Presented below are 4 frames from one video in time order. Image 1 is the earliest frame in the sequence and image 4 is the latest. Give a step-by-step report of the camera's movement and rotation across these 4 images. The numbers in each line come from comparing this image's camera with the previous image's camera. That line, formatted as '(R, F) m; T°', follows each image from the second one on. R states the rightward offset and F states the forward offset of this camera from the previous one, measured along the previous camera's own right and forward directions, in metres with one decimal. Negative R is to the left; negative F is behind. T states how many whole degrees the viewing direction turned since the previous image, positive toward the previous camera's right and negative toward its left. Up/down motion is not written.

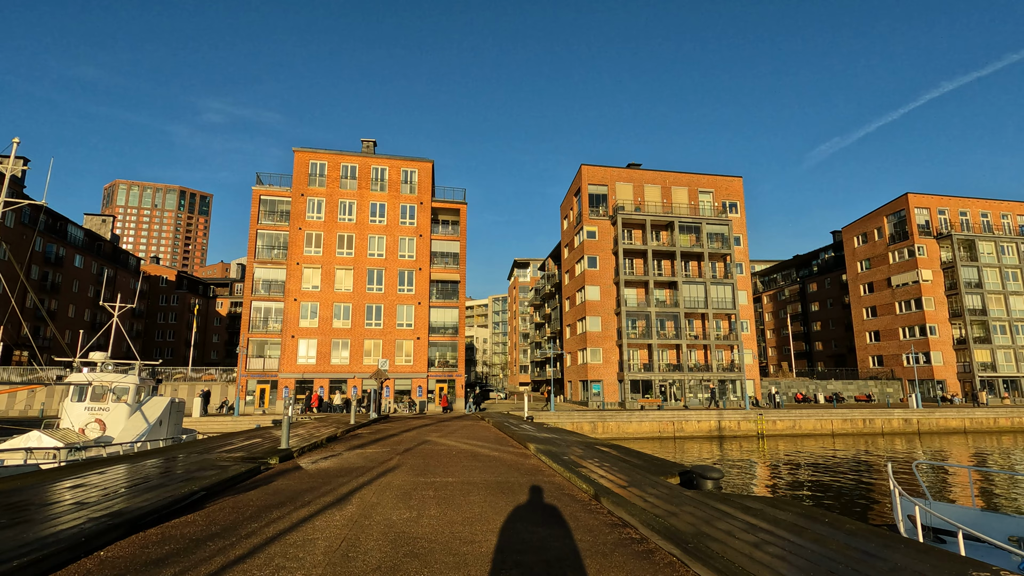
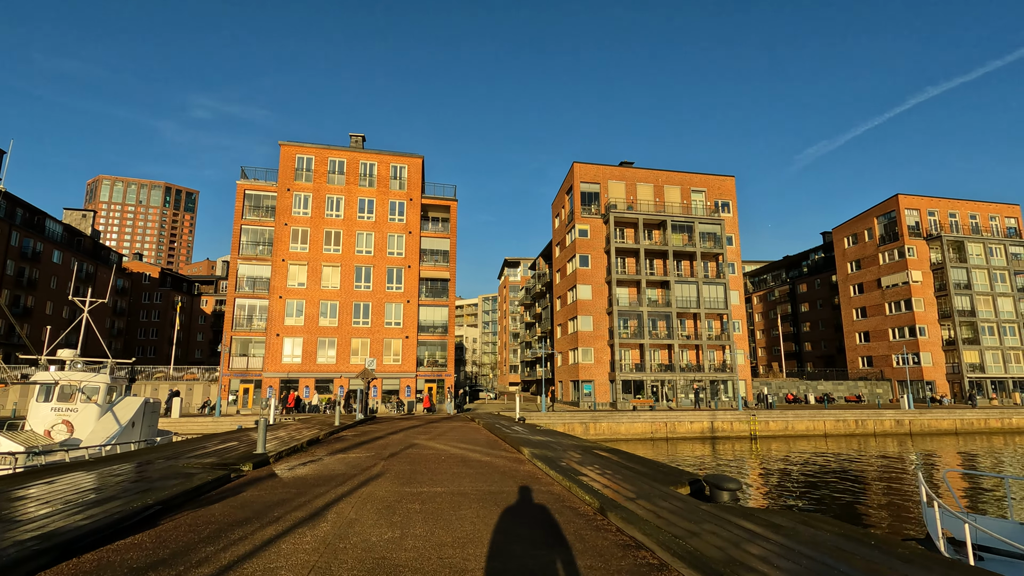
(-0.1, +0.7) m; +1°
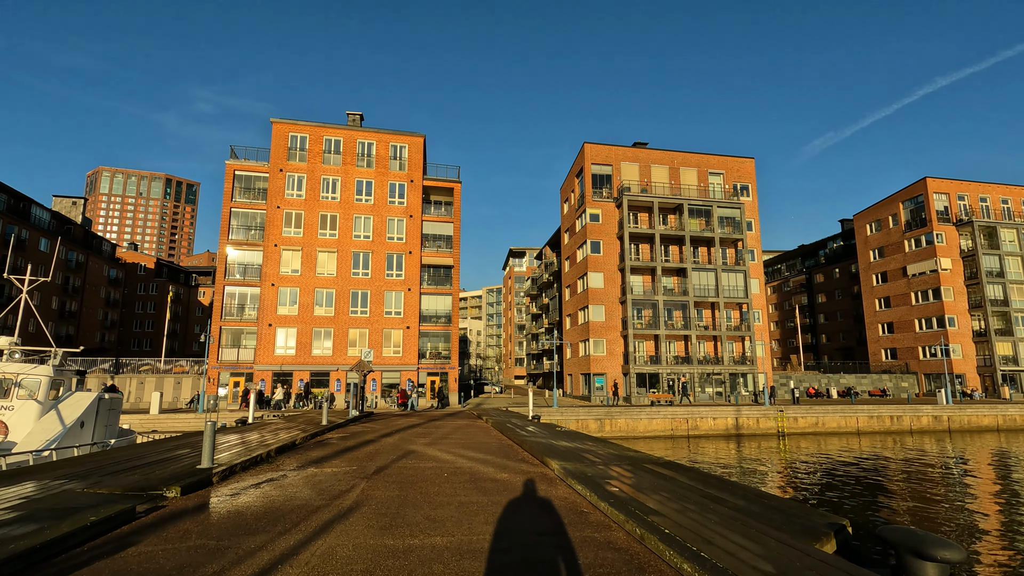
(-0.4, +2.8) m; 0°
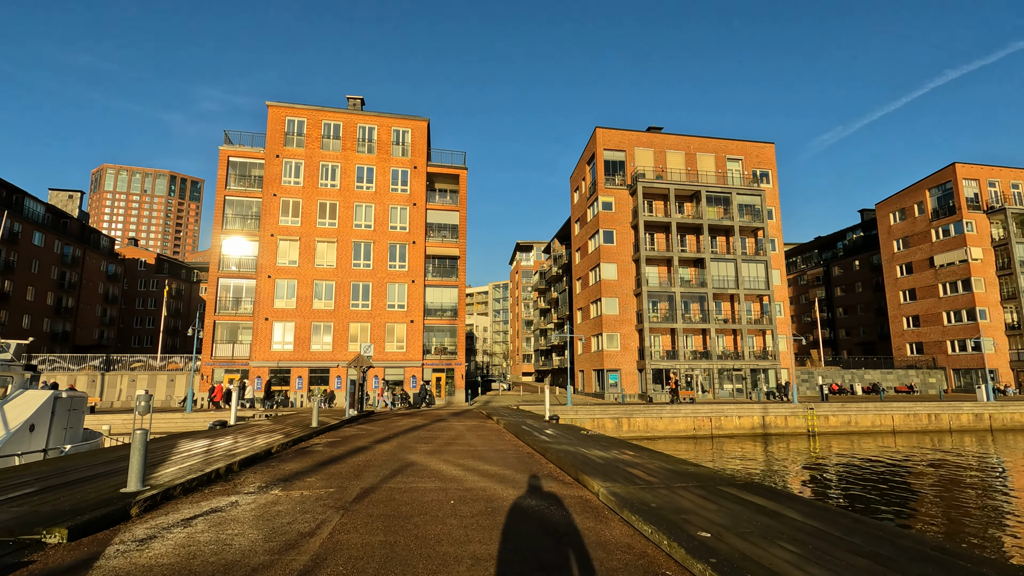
(-0.3, +2.2) m; -1°
